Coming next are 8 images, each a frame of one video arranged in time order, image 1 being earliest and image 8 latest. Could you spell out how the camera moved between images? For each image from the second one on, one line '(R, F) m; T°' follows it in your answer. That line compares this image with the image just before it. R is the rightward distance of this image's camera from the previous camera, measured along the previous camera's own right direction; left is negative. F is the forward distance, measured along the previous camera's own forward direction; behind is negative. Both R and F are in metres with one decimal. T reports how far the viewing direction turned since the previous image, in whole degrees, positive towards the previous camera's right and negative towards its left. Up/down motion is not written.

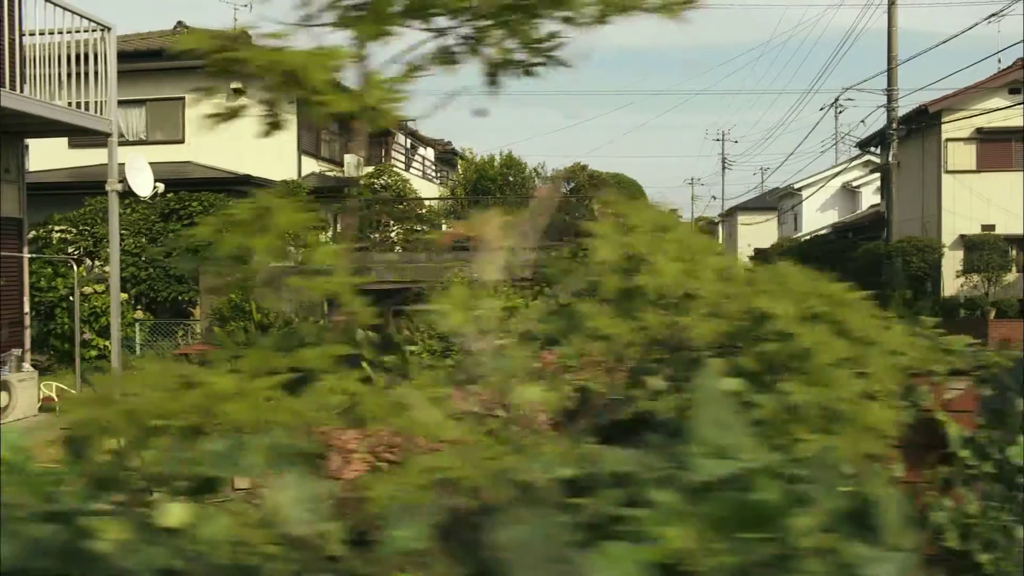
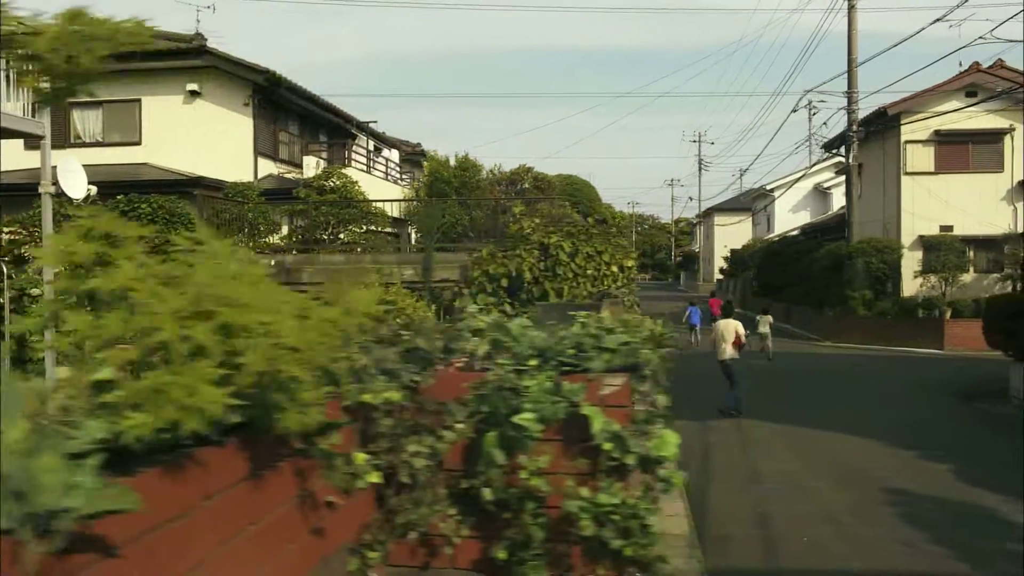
(+0.6, -0.1) m; +1°
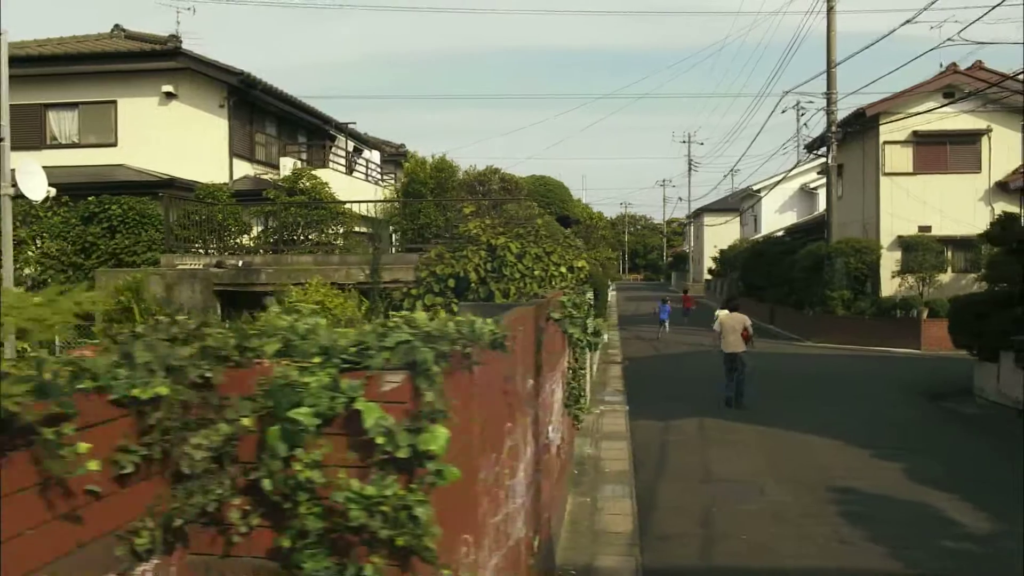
(+0.4, -0.1) m; 0°
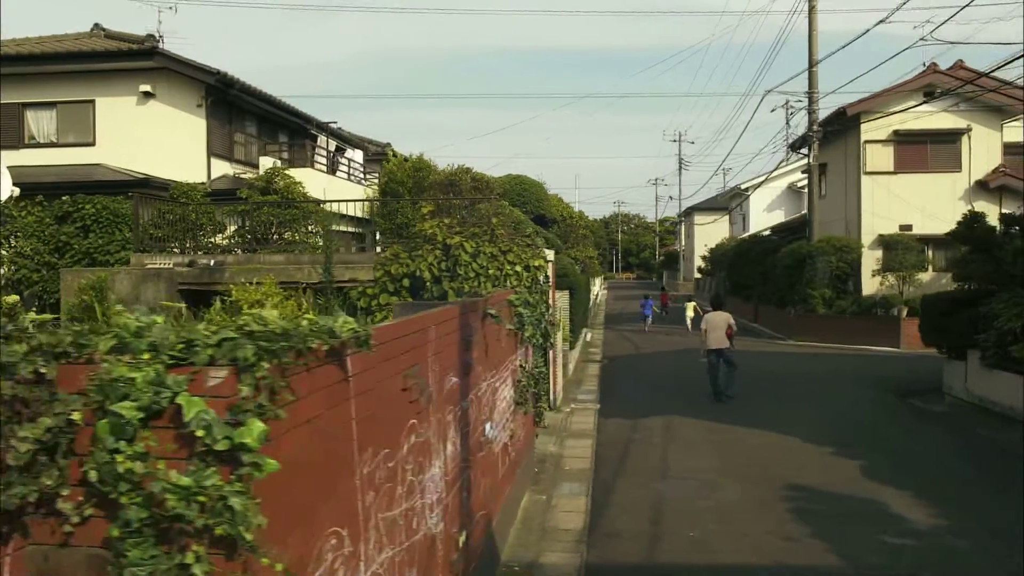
(+0.4, -0.1) m; 0°
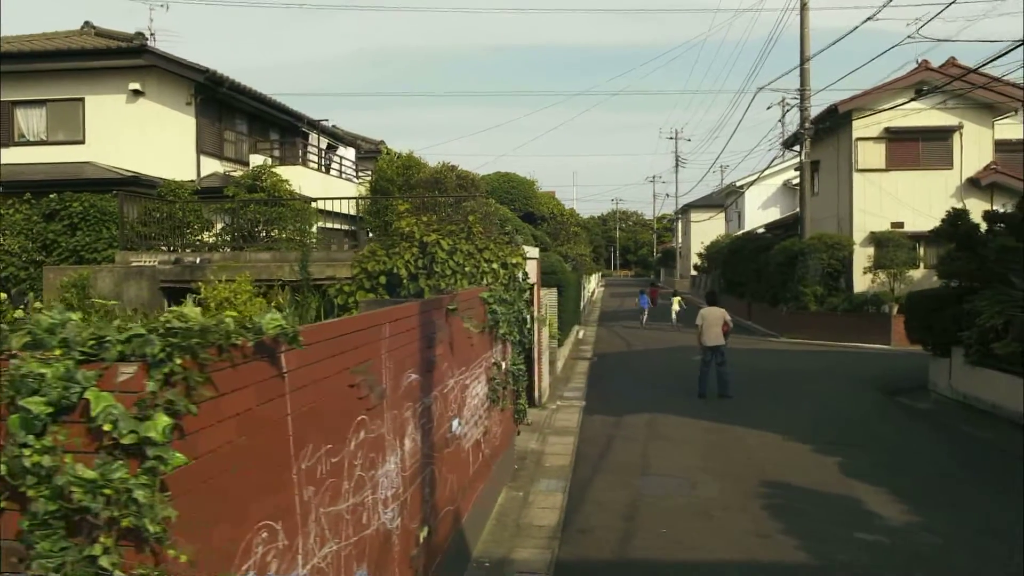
(+0.2, 0.0) m; 0°
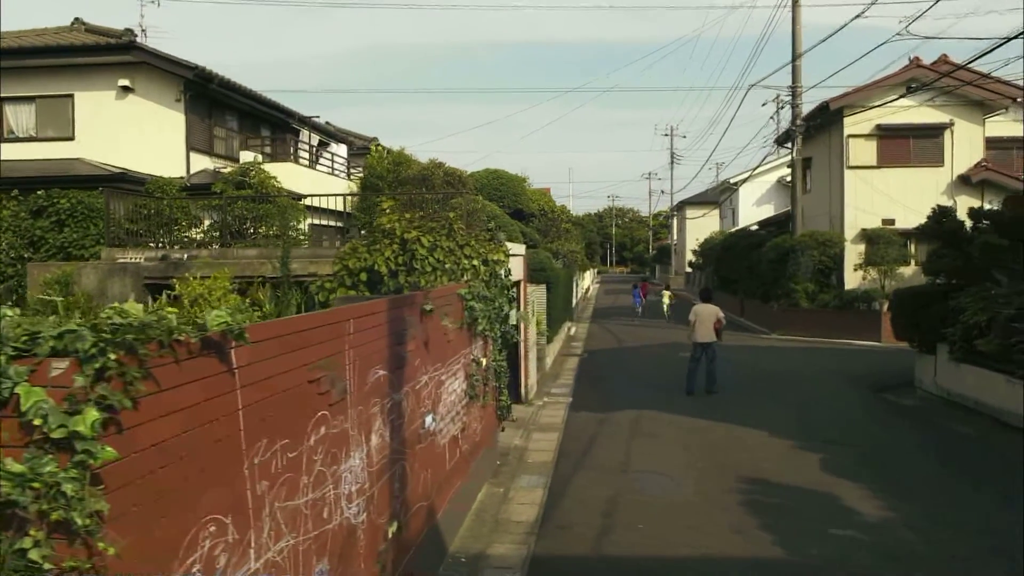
(+0.2, 0.0) m; 0°
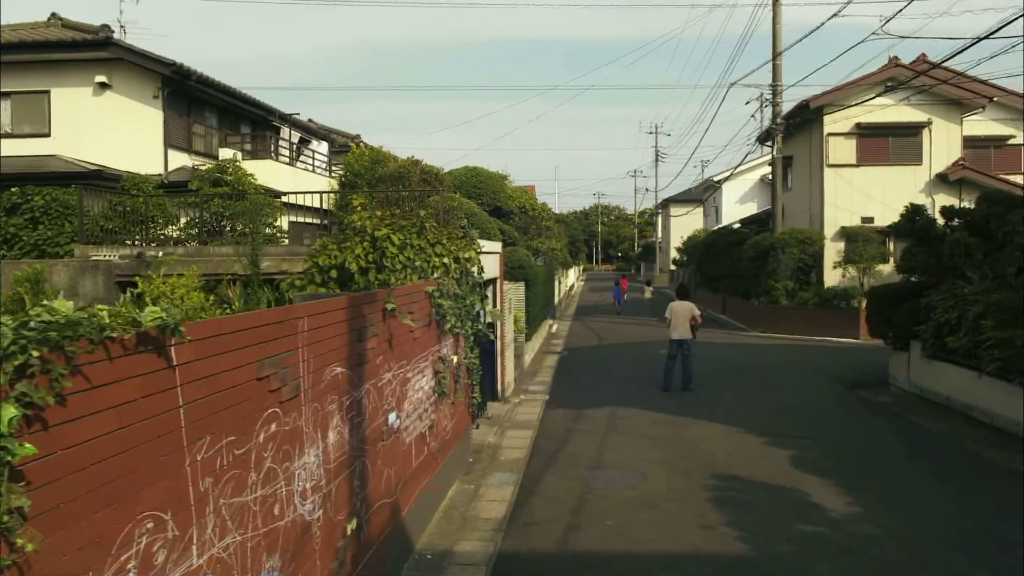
(+0.2, 0.0) m; +1°
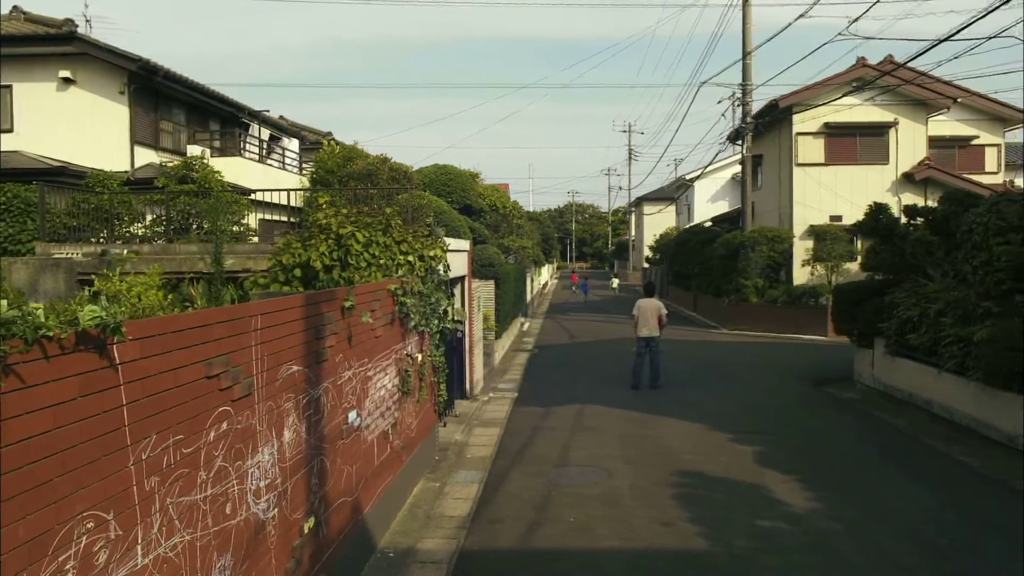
(+0.1, 0.0) m; +2°
